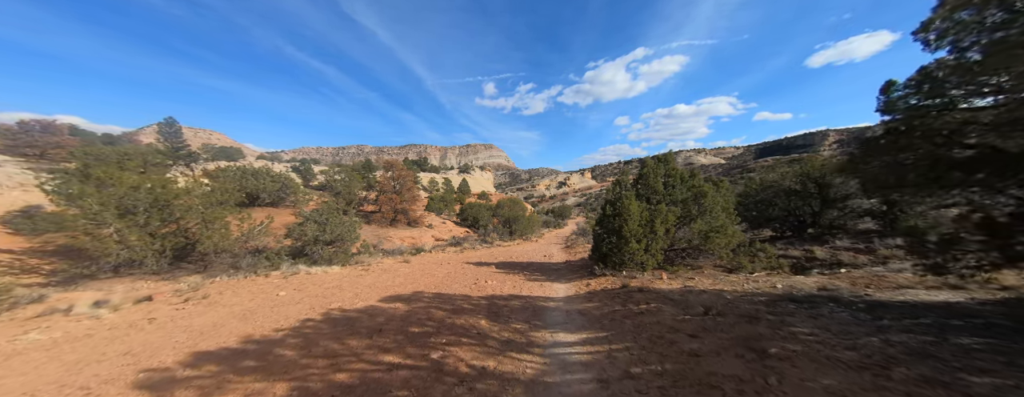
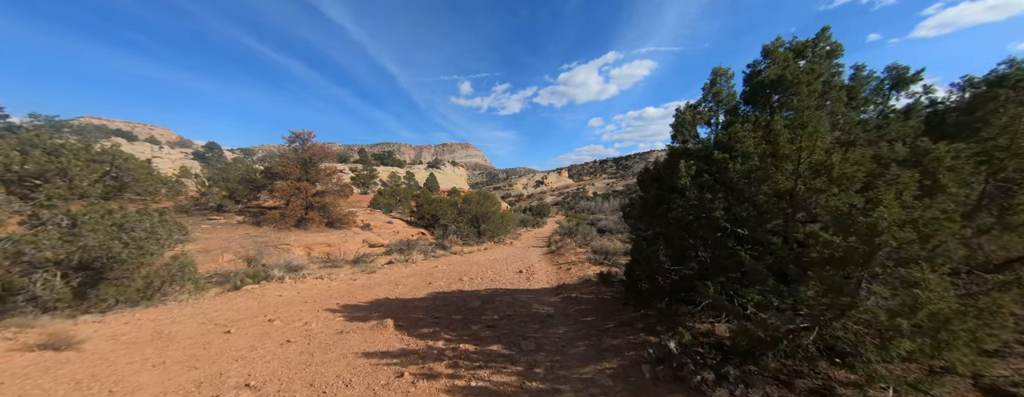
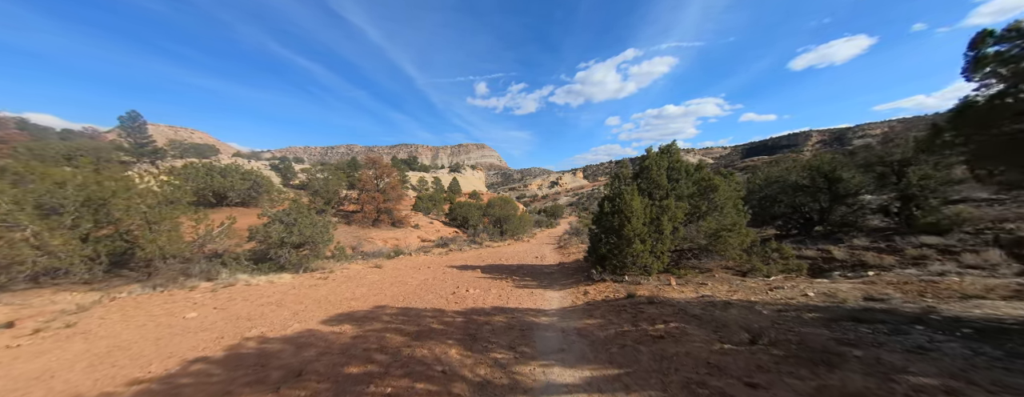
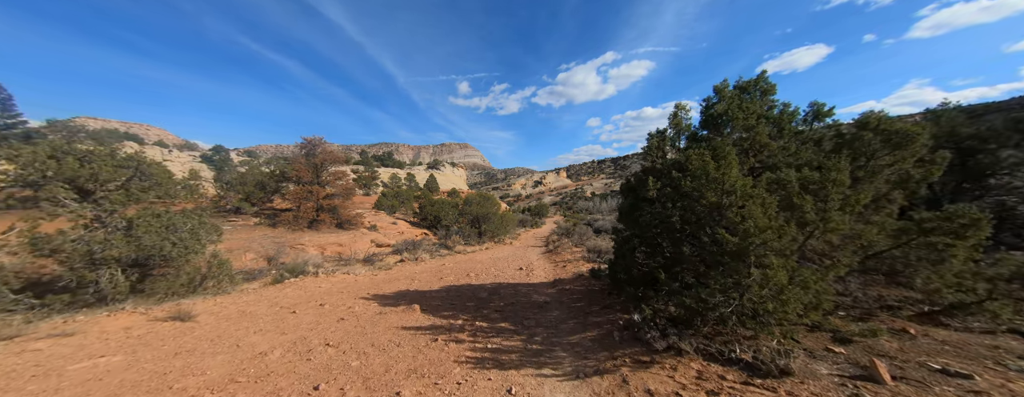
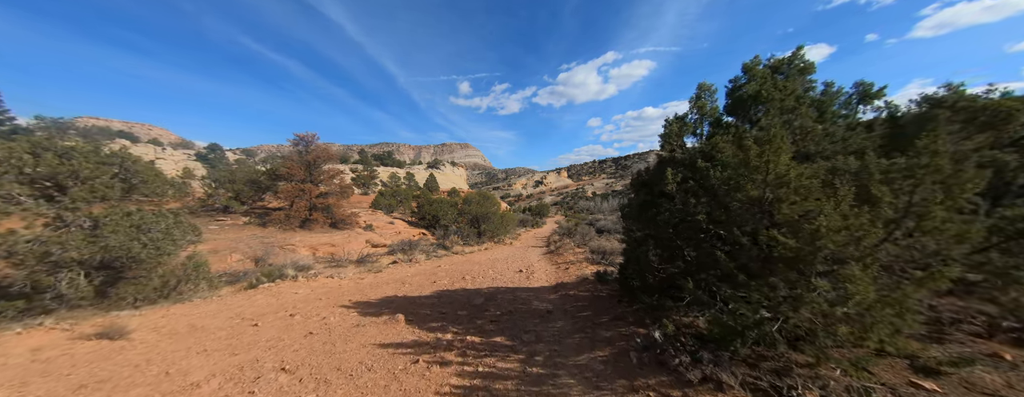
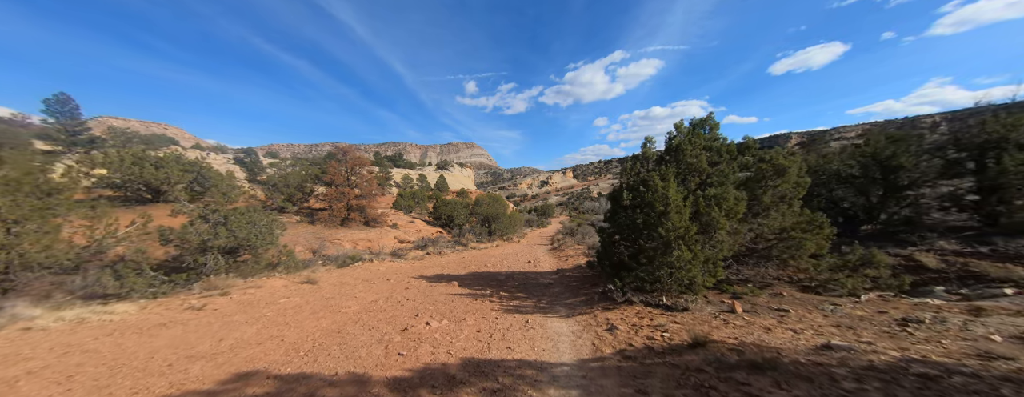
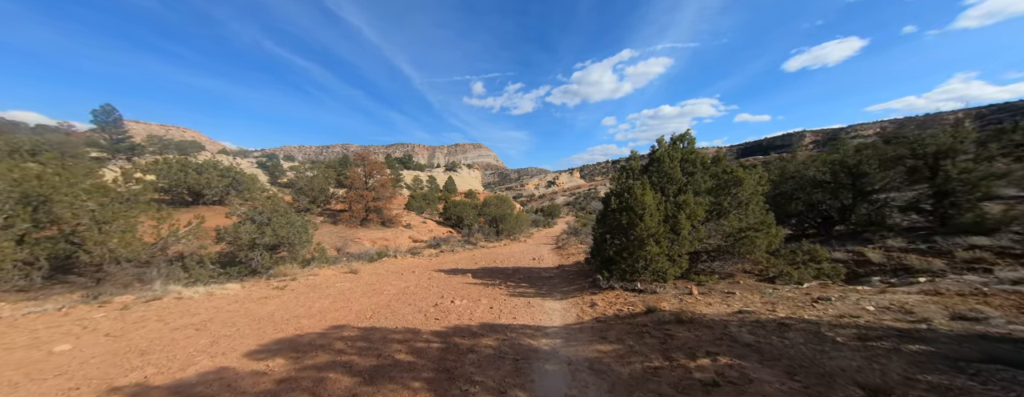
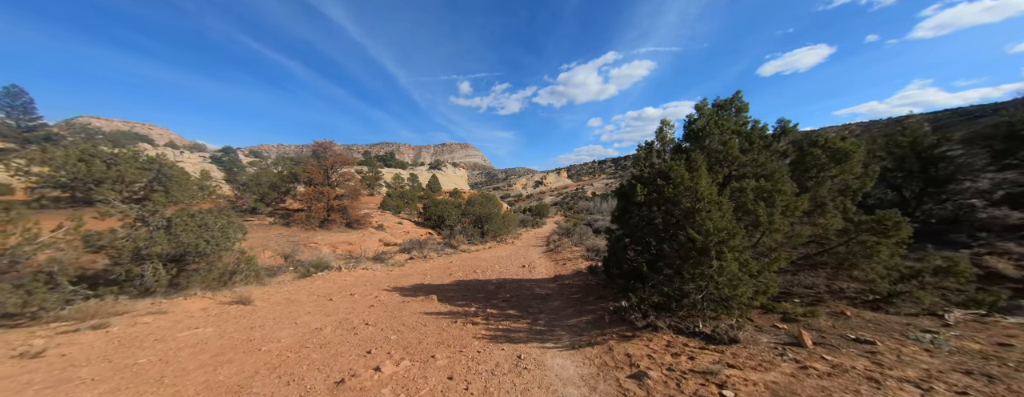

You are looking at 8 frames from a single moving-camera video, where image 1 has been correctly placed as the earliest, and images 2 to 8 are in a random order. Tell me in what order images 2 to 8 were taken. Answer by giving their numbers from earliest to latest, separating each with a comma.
3, 7, 6, 8, 4, 5, 2
